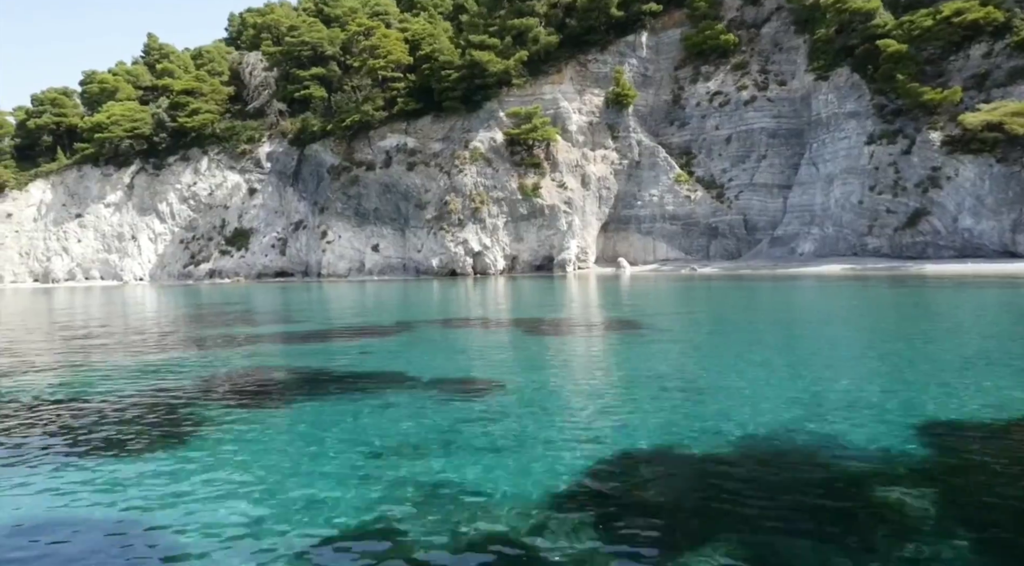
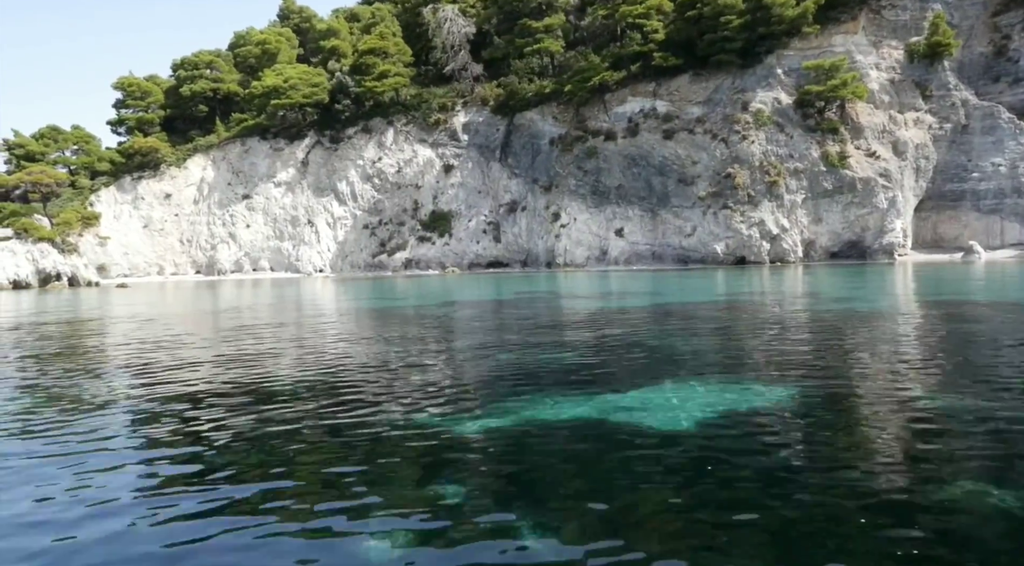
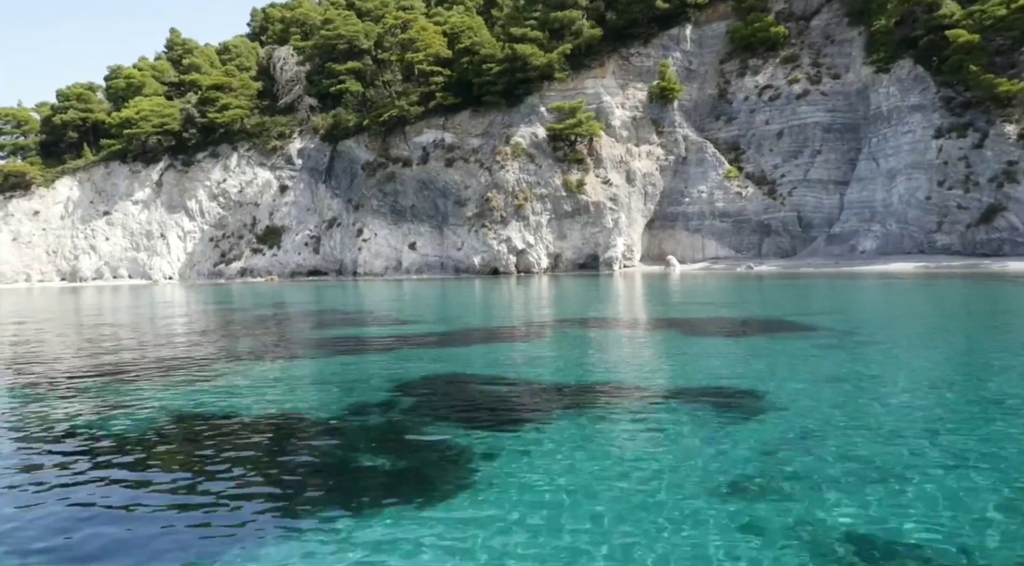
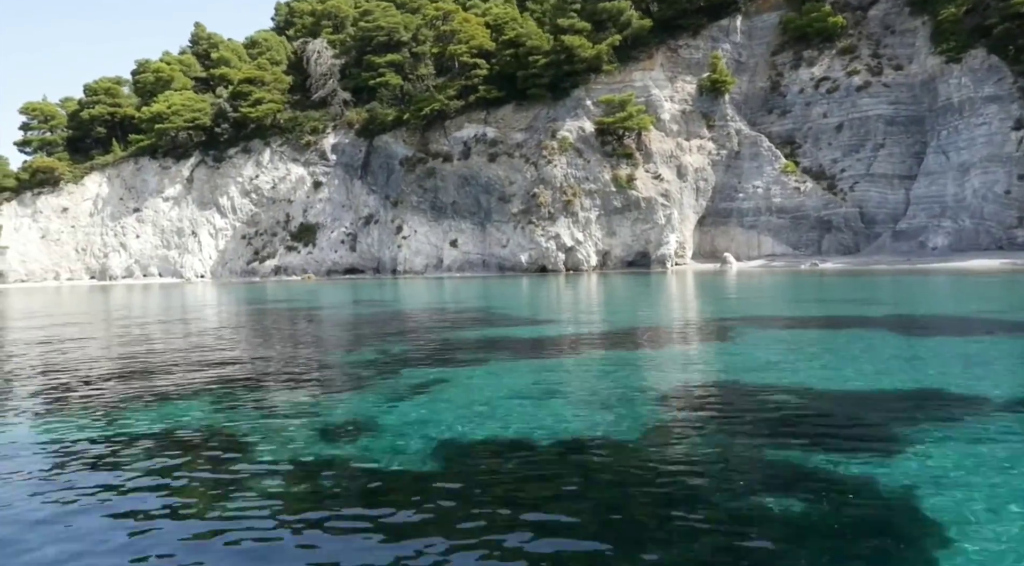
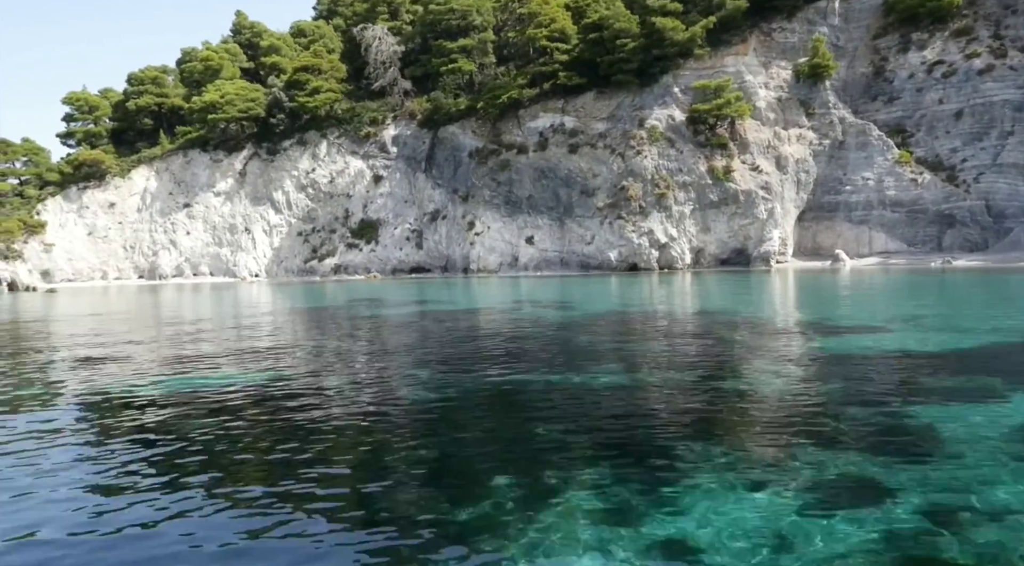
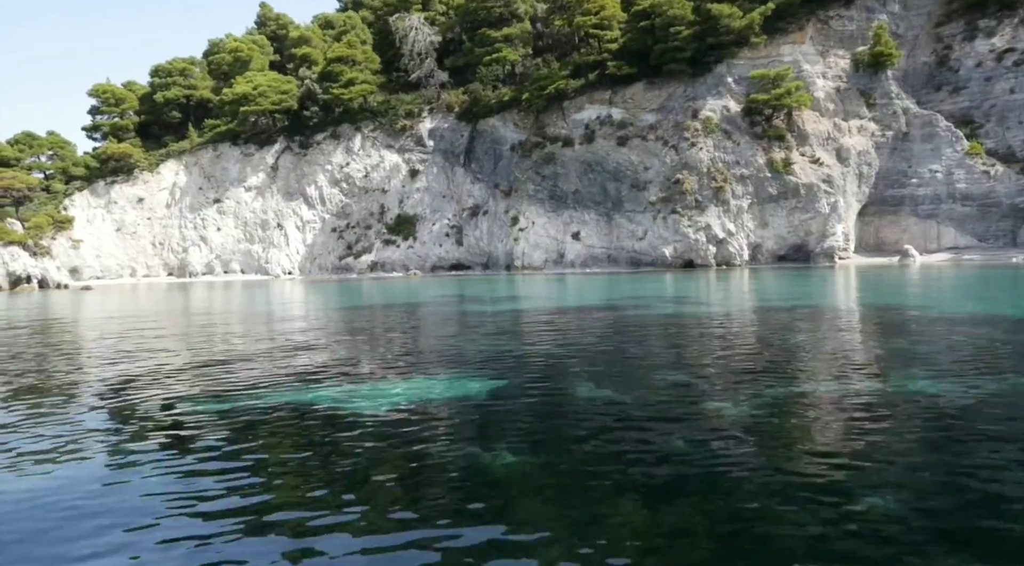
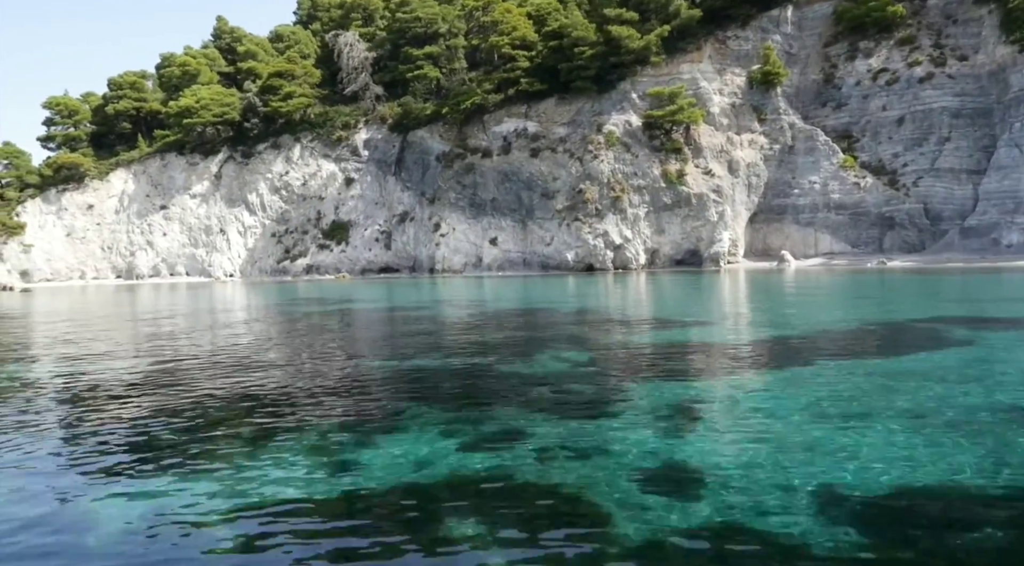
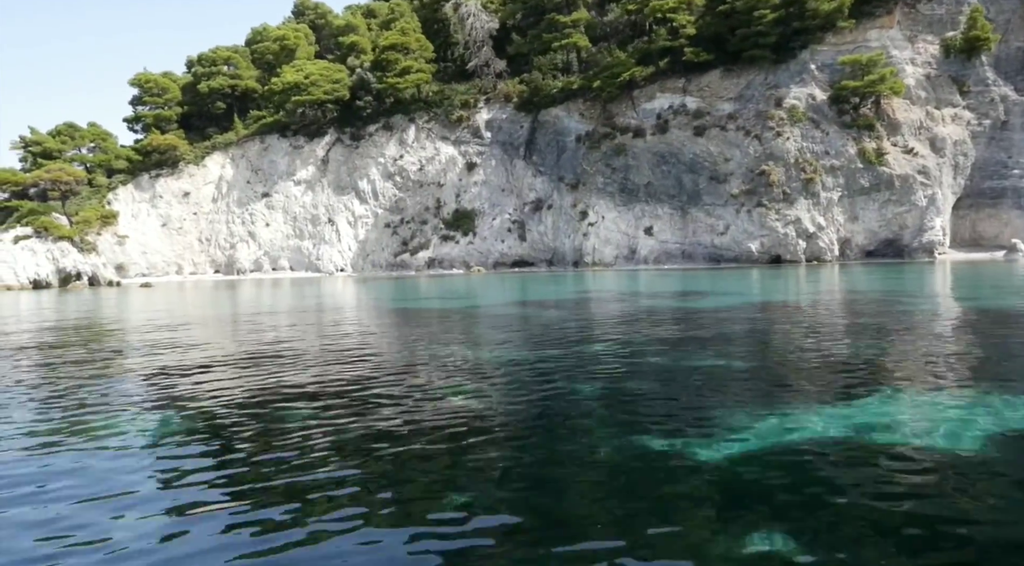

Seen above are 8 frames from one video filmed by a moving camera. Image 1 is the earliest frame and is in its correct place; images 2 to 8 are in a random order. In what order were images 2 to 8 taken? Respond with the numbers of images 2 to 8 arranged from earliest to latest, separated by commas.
3, 4, 7, 5, 6, 2, 8
